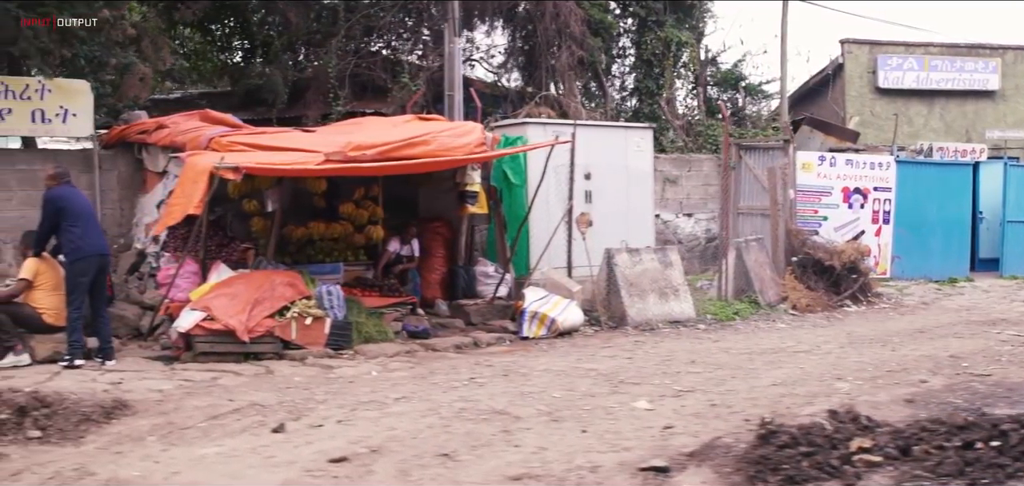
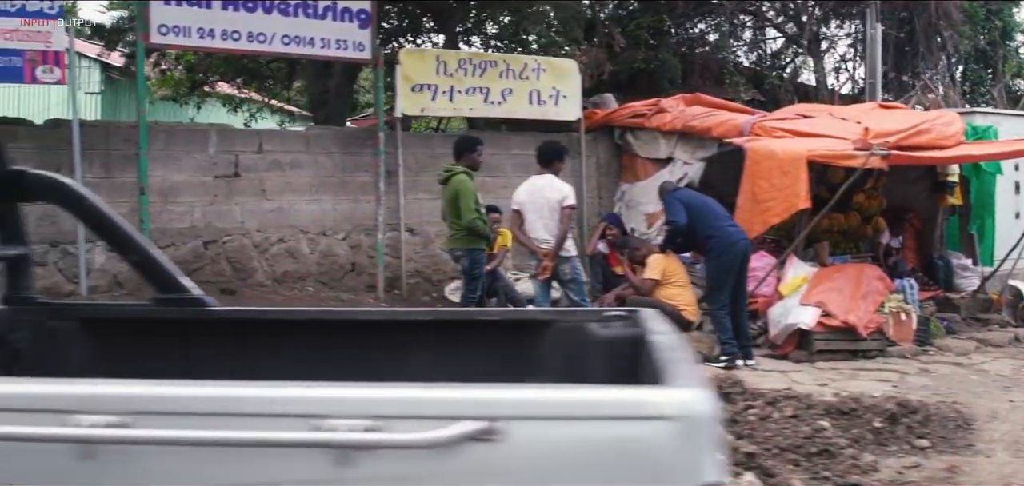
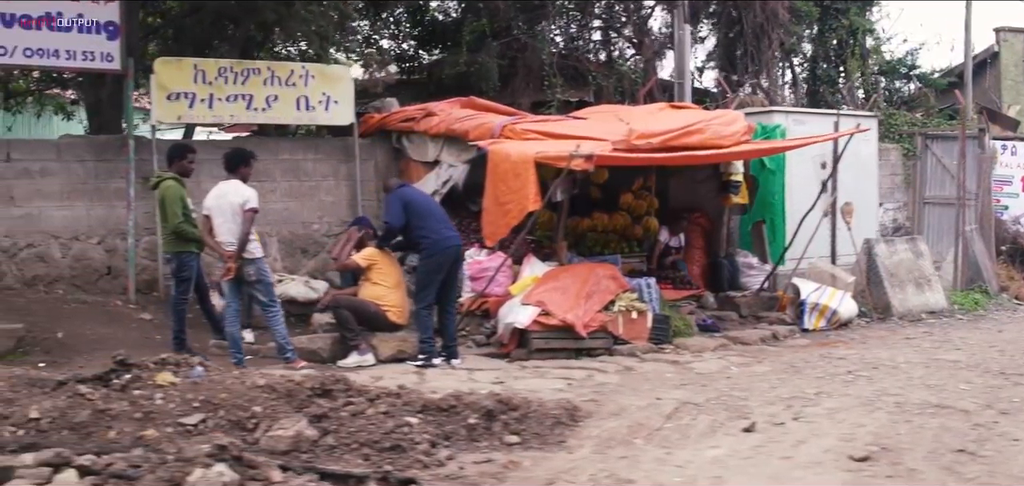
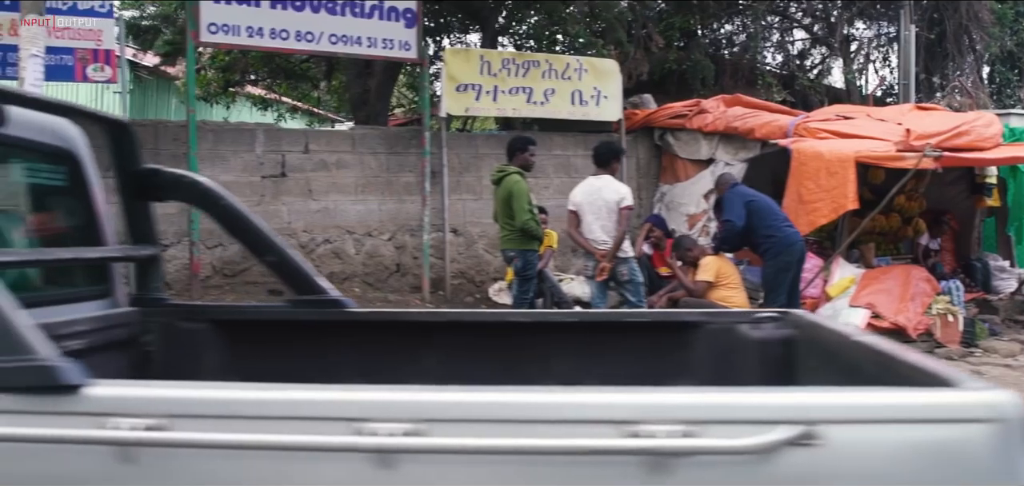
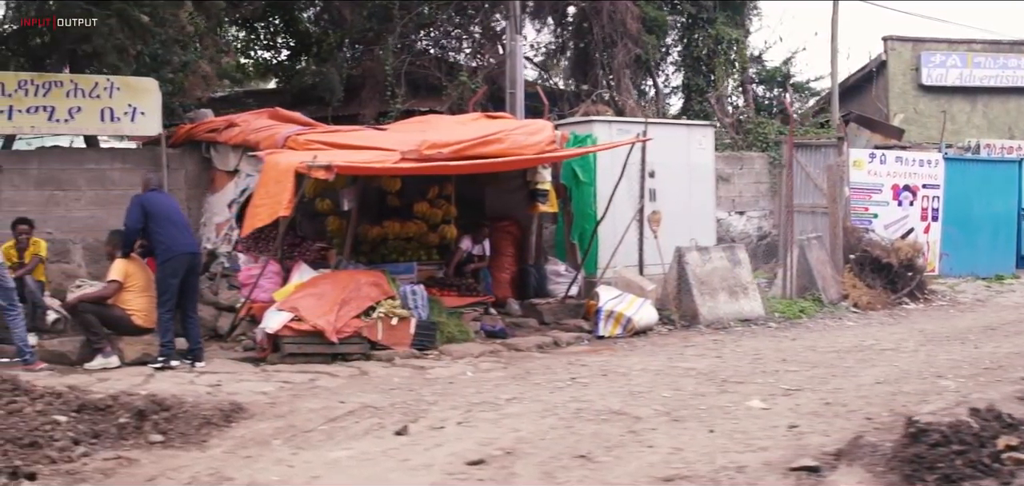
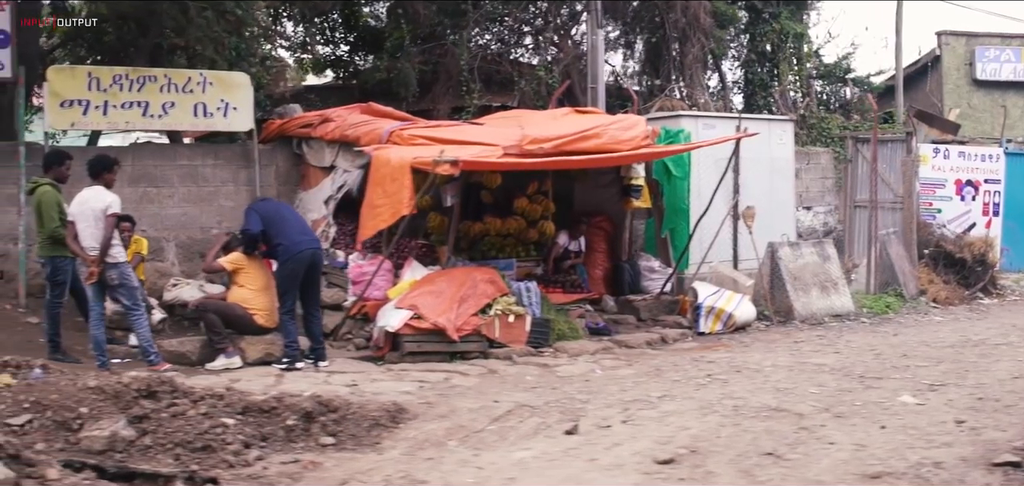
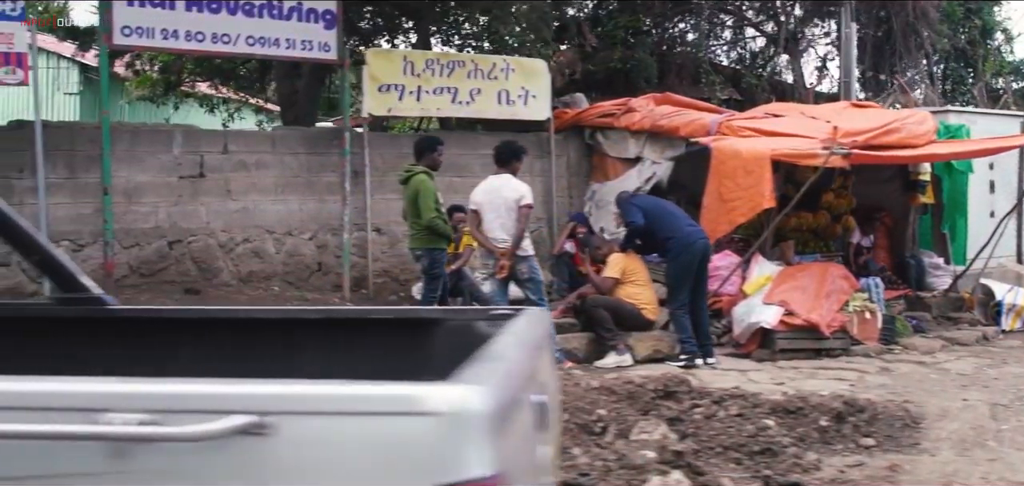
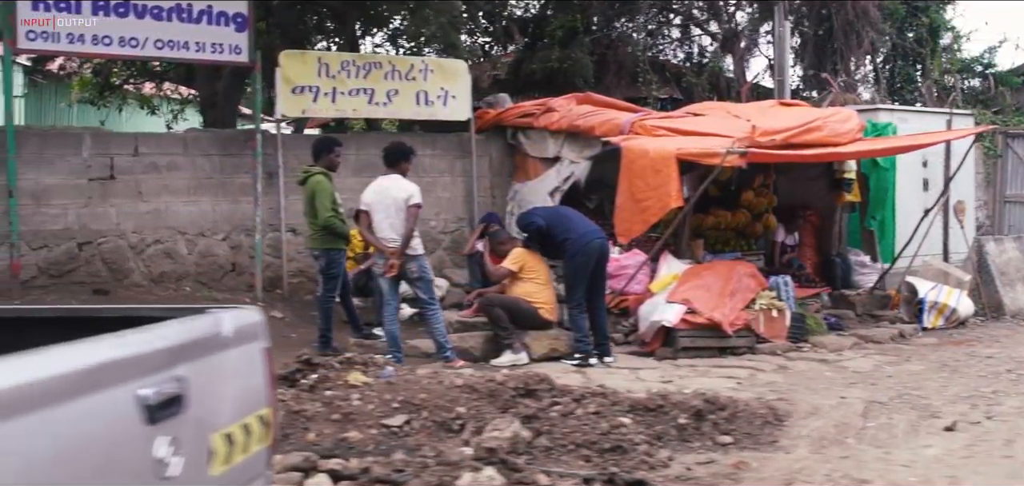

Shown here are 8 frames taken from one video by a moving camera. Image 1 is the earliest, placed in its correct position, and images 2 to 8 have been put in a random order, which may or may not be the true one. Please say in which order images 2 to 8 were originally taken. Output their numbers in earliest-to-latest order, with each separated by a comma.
5, 6, 3, 8, 7, 2, 4
